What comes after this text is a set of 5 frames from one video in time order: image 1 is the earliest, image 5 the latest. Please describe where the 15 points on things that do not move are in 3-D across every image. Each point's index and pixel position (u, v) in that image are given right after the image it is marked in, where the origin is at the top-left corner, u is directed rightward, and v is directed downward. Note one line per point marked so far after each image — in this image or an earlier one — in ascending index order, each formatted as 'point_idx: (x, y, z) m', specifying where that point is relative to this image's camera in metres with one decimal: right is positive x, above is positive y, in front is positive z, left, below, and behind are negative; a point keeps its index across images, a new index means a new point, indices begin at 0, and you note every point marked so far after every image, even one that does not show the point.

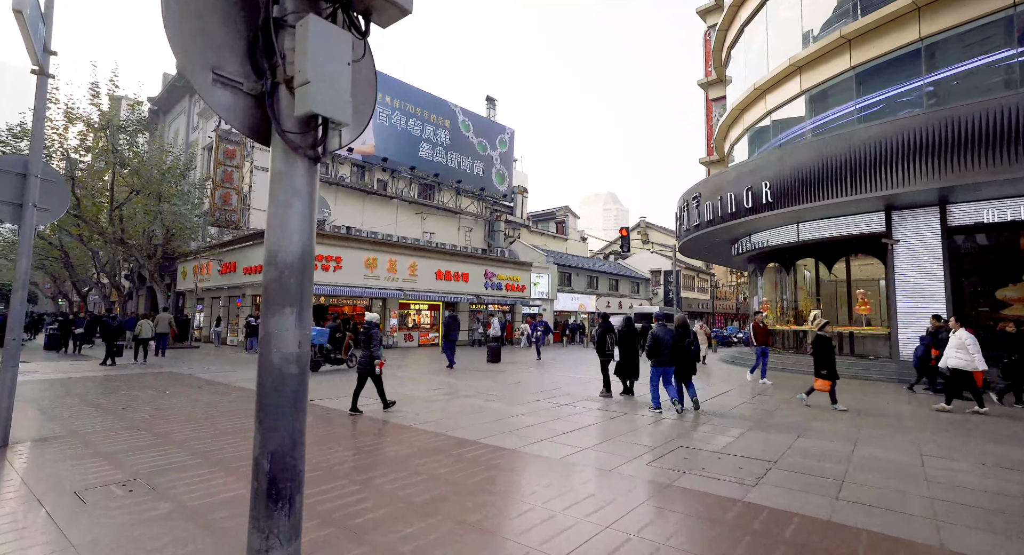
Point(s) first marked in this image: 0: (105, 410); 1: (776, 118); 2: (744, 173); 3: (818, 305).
0: (-6.4, -2.2, +8.2) m
1: (+8.3, +5.0, +16.1) m
2: (+6.7, +3.0, +14.8) m
3: (+9.3, -0.8, +15.5) m
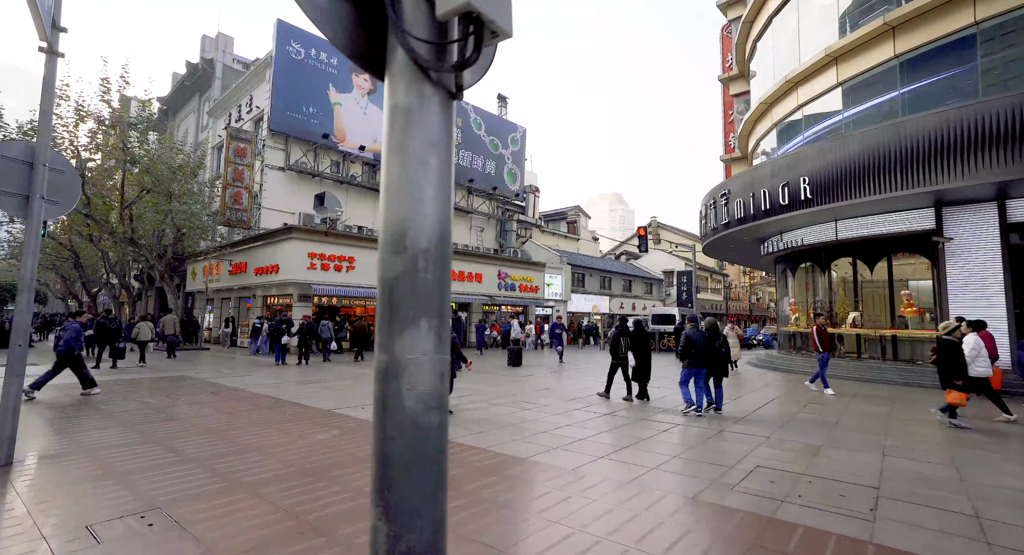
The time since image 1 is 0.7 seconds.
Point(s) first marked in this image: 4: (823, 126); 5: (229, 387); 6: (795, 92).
0: (-5.9, -2.2, +7.7) m
1: (+9.0, +5.0, +15.4) m
2: (+7.3, +3.0, +14.1) m
3: (+9.9, -0.8, +14.8) m
4: (+9.1, +4.4, +14.9) m
5: (-6.1, -2.4, +11.1) m
6: (+9.0, +5.9, +16.2) m
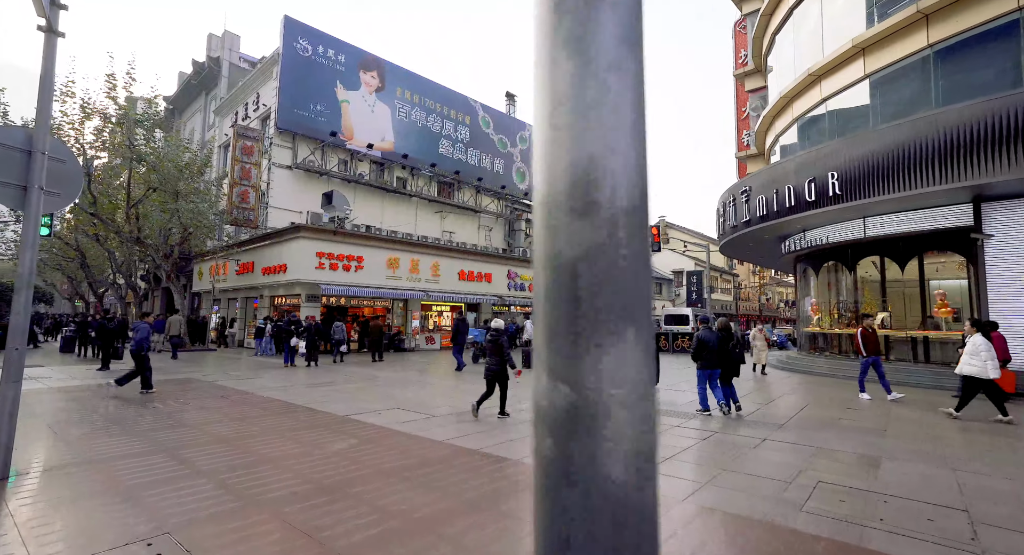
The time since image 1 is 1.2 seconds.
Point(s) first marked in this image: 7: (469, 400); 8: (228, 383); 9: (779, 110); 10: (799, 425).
0: (-5.5, -2.2, +7.3) m
1: (+9.4, +5.0, +14.9) m
2: (+7.7, +3.0, +13.7) m
3: (+10.4, -0.8, +14.3) m
4: (+9.6, +4.4, +14.4) m
5: (-5.7, -2.4, +10.8) m
6: (+9.4, +5.9, +15.7) m
7: (-0.8, -2.3, +9.7) m
8: (-6.6, -2.5, +11.9) m
9: (+9.4, +5.9, +18.2) m
10: (+4.8, -2.5, +8.6) m
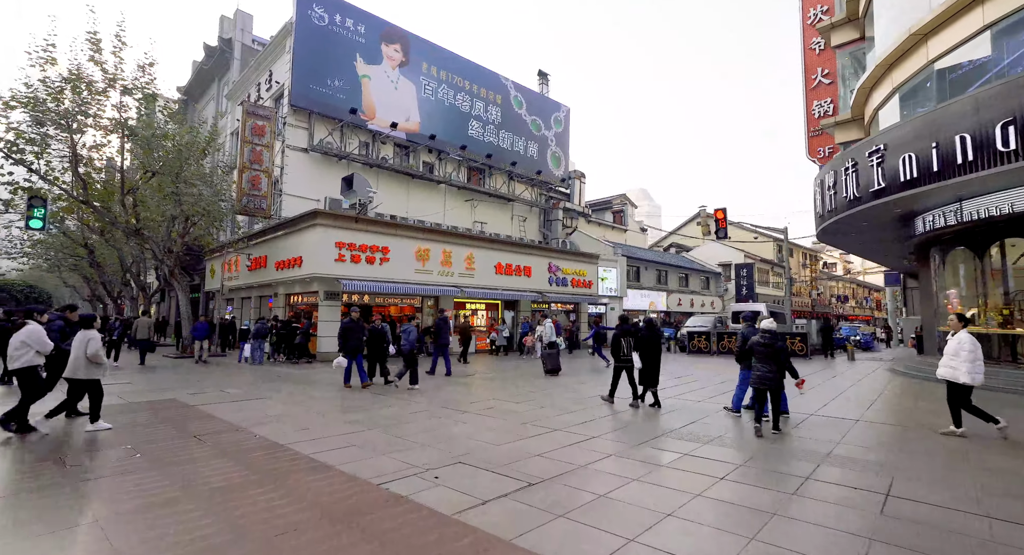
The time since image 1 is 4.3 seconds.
0: (-4.2, -2.0, +4.3) m
1: (+10.9, +5.4, +11.4) m
2: (+9.2, +3.4, +10.2) m
3: (+11.9, -0.4, +10.8) m
4: (+11.1, +4.8, +10.8) m
5: (-4.3, -2.2, +7.8) m
6: (+10.9, +6.3, +12.2) m
7: (+0.6, -2.1, +6.5) m
8: (-5.1, -2.3, +9.0) m
9: (+11.0, +6.2, +14.6) m
10: (+6.1, -2.2, +5.2) m
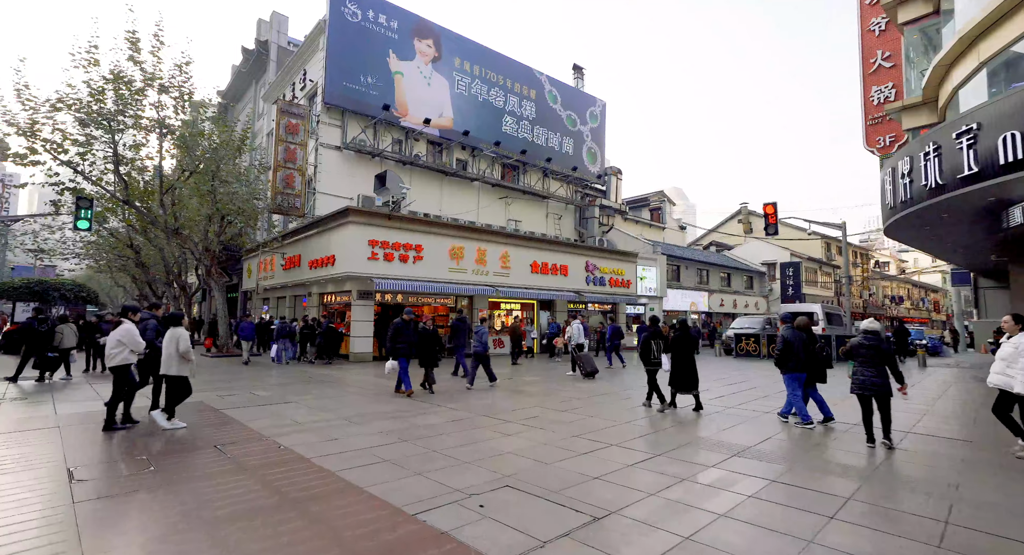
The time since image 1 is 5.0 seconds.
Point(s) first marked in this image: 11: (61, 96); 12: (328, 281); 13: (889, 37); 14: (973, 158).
0: (-3.7, -1.9, +3.8) m
1: (+11.8, +5.5, +9.9) m
2: (+10.0, +3.4, +8.8) m
3: (+12.7, -0.3, +9.2) m
4: (+11.9, +4.9, +9.4) m
5: (-3.6, -2.1, +7.3) m
6: (+11.8, +6.4, +10.7) m
7: (+1.2, -2.0, +5.7) m
8: (-4.4, -2.2, +8.5) m
9: (+12.1, +6.3, +13.2) m
10: (+6.6, -2.1, +4.1) m
11: (-14.7, +5.9, +16.7) m
12: (-6.9, -0.1, +19.1) m
13: (+14.7, +9.4, +19.8) m
14: (+9.7, +2.5, +10.8) m
